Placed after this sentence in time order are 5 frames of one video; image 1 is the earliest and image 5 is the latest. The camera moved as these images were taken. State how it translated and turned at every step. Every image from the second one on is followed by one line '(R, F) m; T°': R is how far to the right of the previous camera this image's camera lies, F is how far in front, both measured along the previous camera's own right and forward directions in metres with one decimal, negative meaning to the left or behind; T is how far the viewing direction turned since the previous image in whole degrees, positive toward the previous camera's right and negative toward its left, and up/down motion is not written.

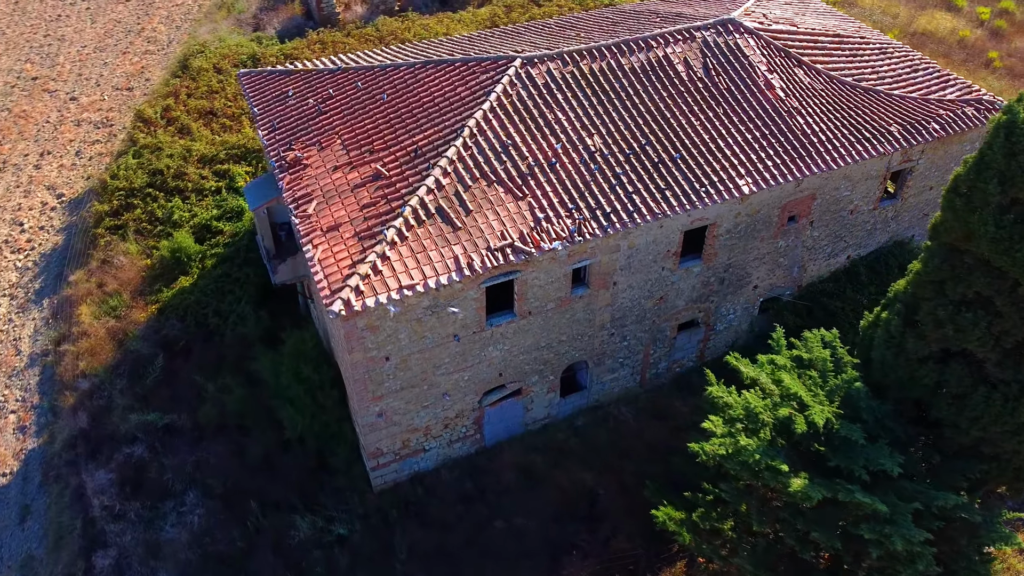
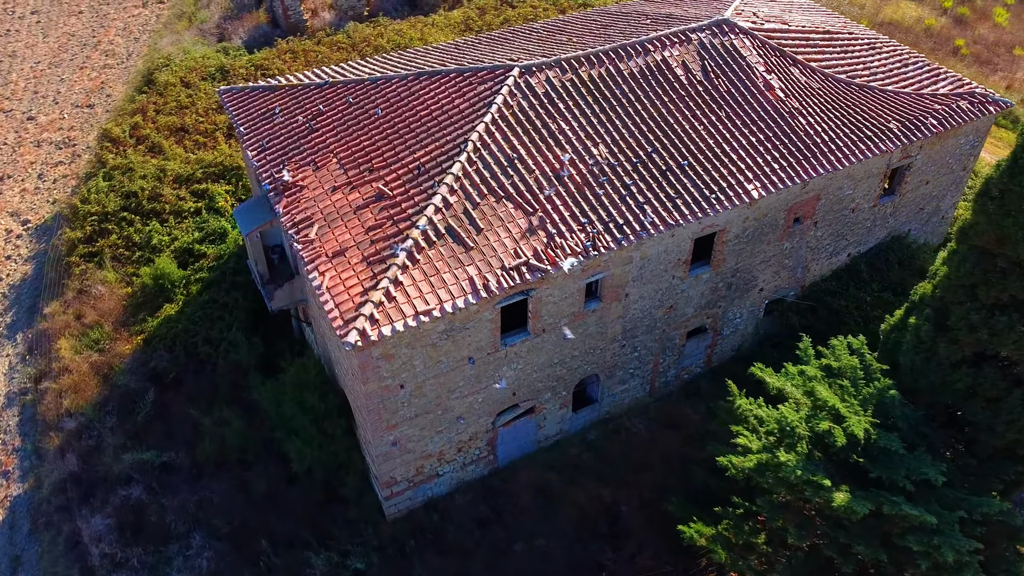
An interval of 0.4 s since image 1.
(-0.8, +0.4) m; +3°
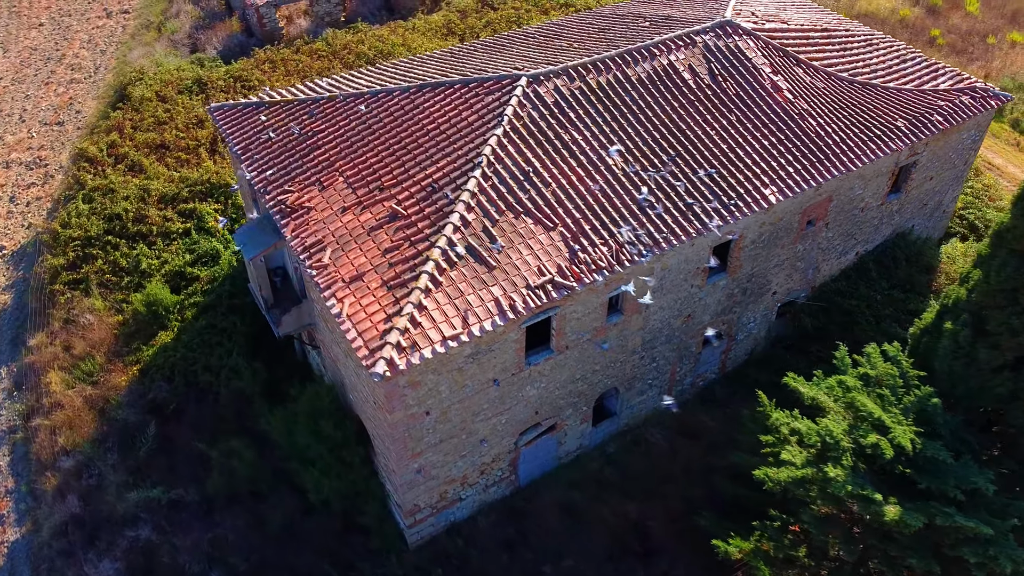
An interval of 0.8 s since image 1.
(-0.8, +0.4) m; +3°
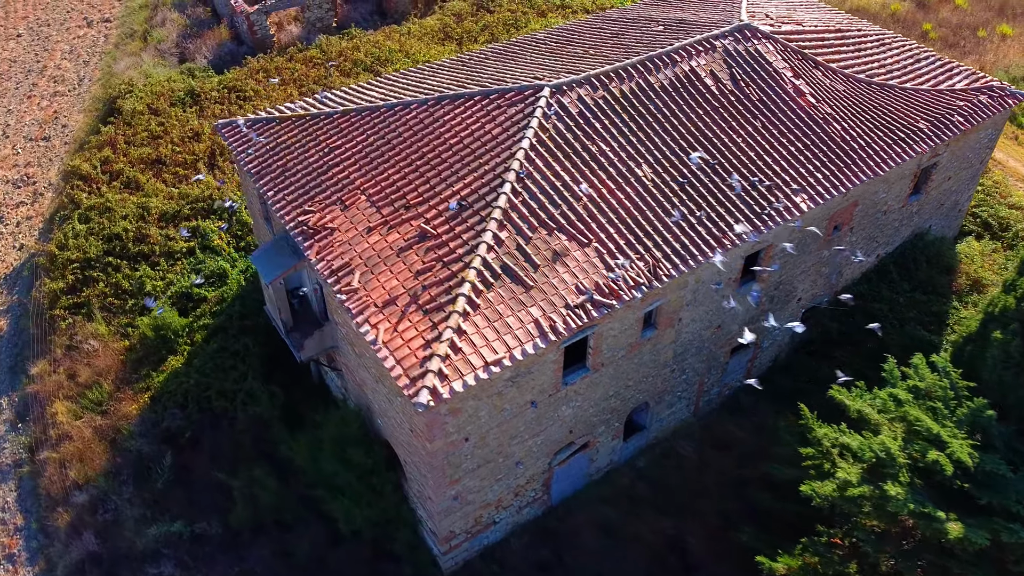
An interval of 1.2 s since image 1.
(-0.8, +0.3) m; +2°
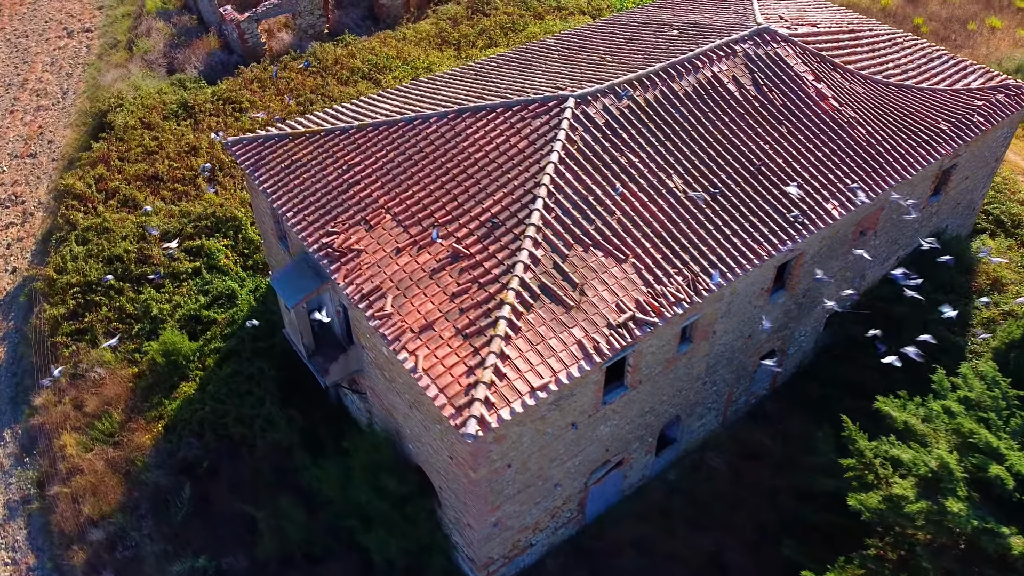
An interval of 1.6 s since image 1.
(-0.8, +0.3) m; +2°
